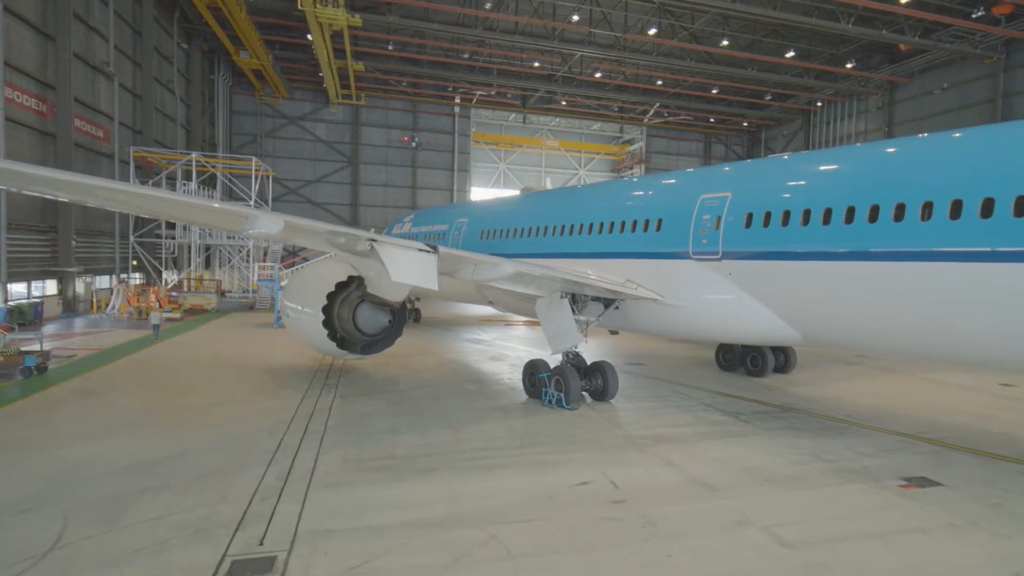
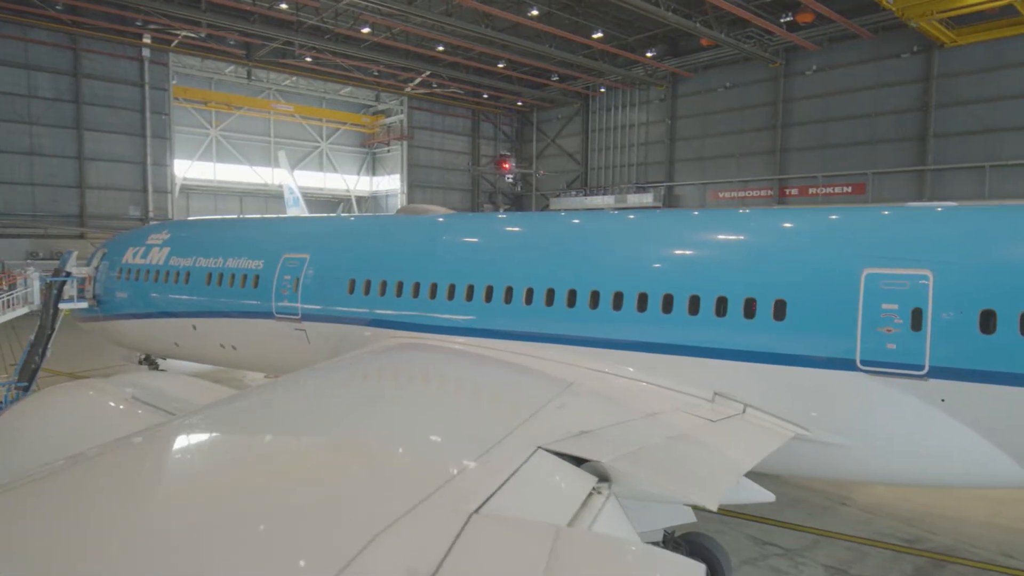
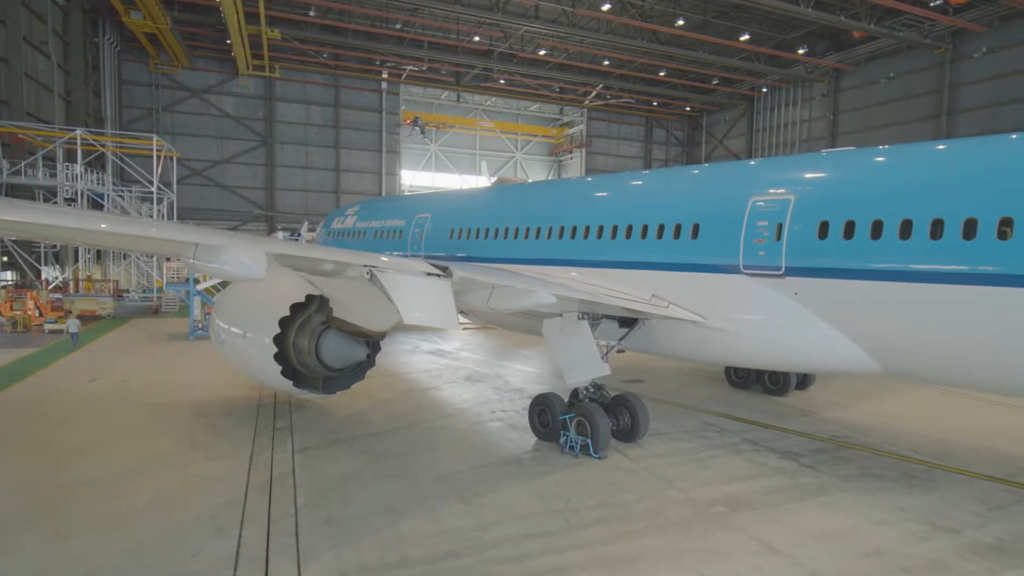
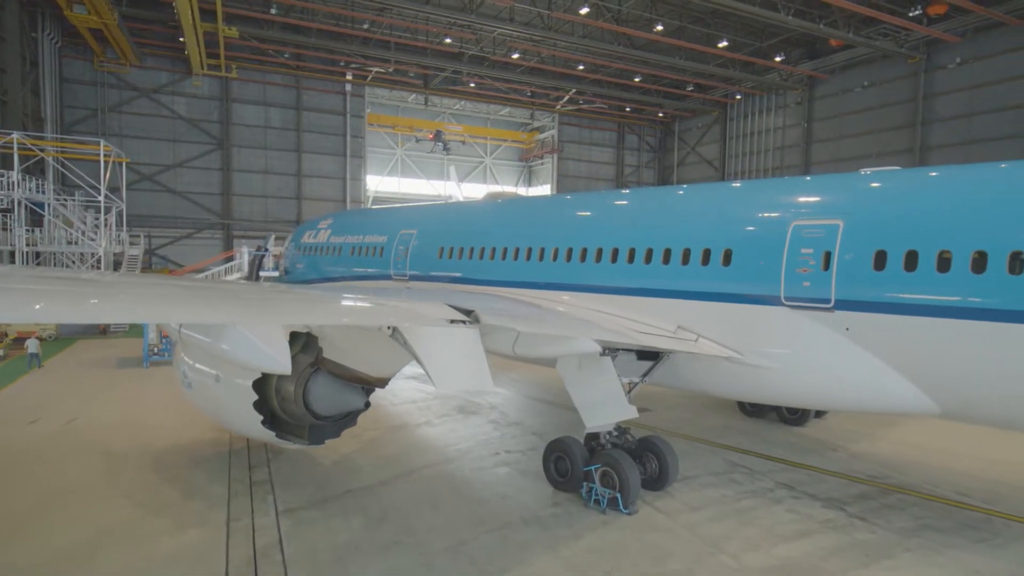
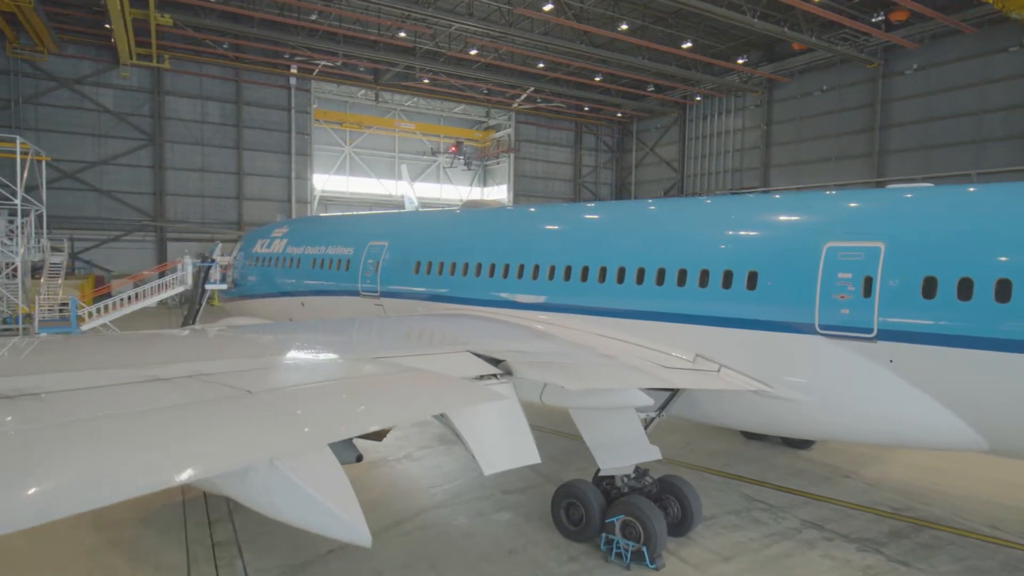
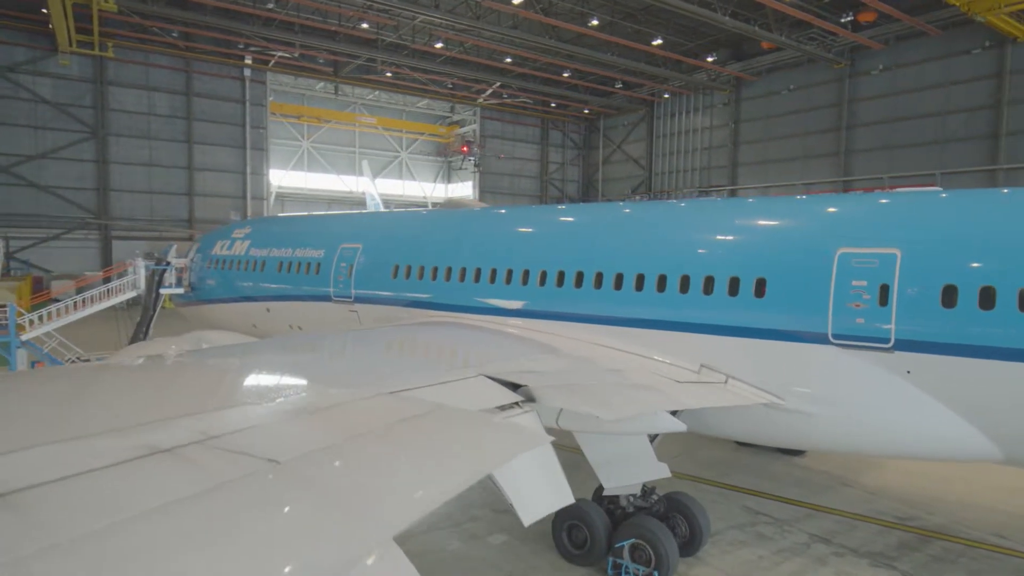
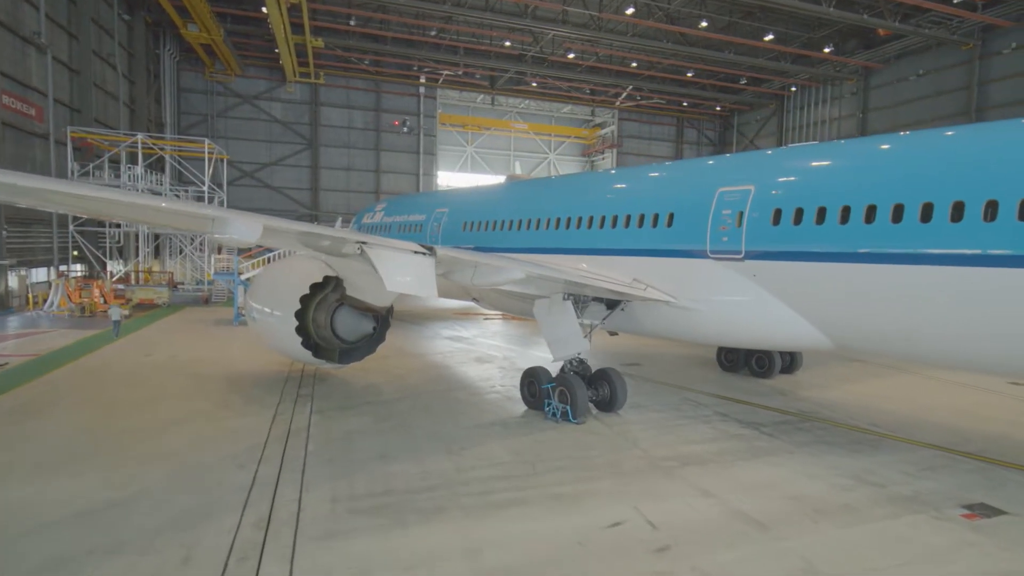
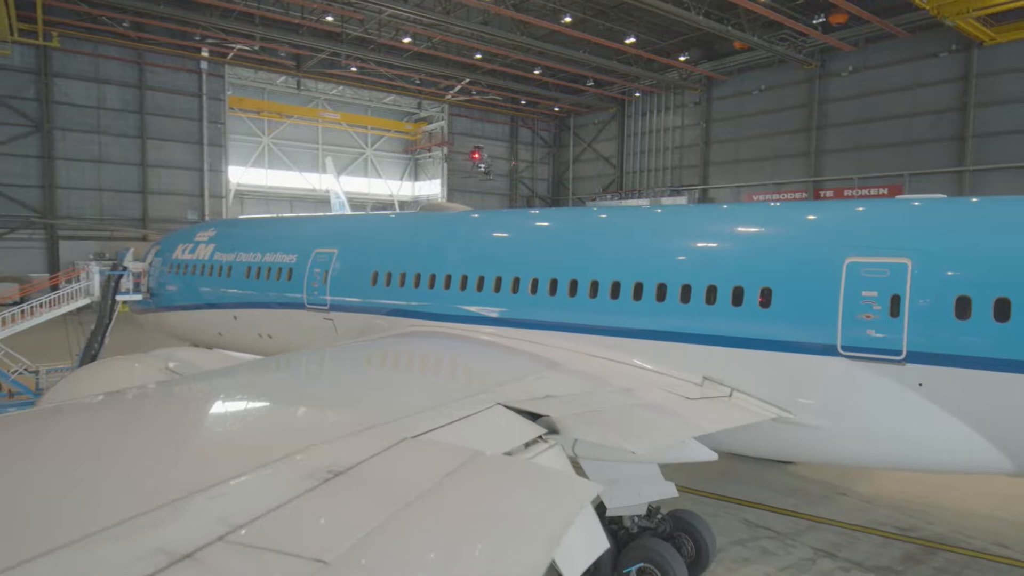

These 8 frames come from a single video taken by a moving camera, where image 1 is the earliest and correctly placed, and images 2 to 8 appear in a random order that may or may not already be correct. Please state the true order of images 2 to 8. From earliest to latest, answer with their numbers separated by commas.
7, 3, 4, 5, 6, 8, 2
